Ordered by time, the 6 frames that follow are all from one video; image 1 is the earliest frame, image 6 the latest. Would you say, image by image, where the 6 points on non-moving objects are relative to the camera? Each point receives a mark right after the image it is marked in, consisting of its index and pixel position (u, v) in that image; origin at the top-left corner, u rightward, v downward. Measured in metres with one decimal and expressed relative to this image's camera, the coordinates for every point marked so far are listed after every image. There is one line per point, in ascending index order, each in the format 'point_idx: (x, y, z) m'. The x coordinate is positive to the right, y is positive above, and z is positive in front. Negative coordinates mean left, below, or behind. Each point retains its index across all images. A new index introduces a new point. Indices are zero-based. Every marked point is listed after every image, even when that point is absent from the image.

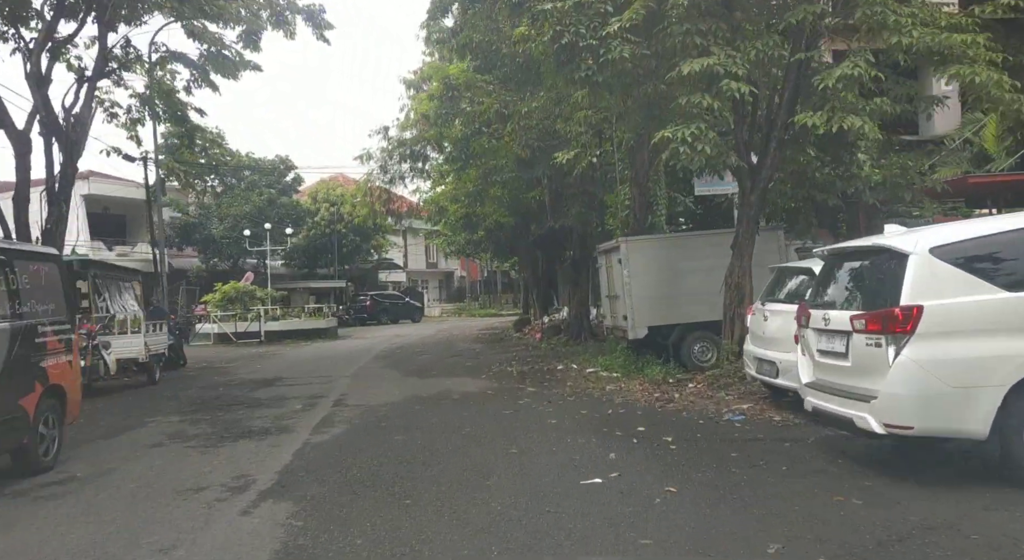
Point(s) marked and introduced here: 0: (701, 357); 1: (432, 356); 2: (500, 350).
0: (+3.2, -1.3, +10.8) m
1: (-2.0, -2.0, +16.7) m
2: (-0.4, -1.9, +17.8) m
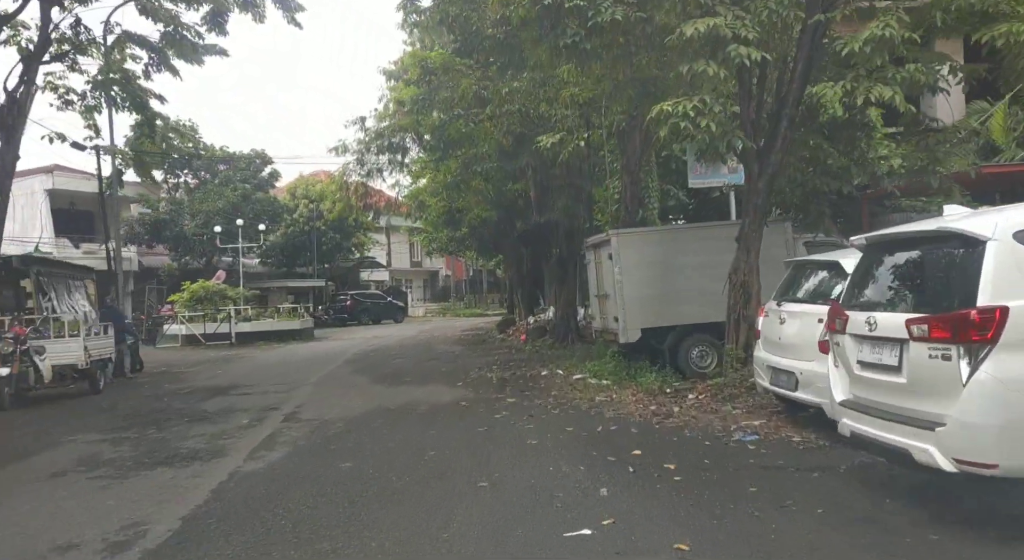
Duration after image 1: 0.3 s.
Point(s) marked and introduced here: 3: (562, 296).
0: (+2.9, -1.3, +9.8) m
1: (-2.4, -1.9, +15.6) m
2: (-0.8, -1.9, +16.7) m
3: (+1.4, -0.4, +17.5) m
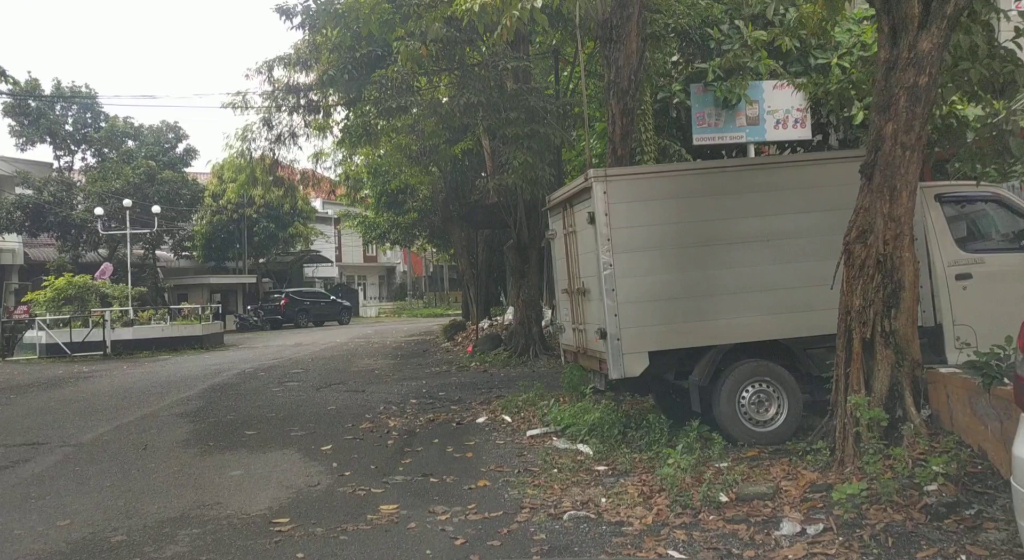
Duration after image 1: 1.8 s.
0: (+2.0, -1.1, +5.4) m
1: (-3.5, -1.8, +10.9) m
2: (-1.9, -1.7, +12.1) m
3: (+0.2, -0.3, +13.0) m
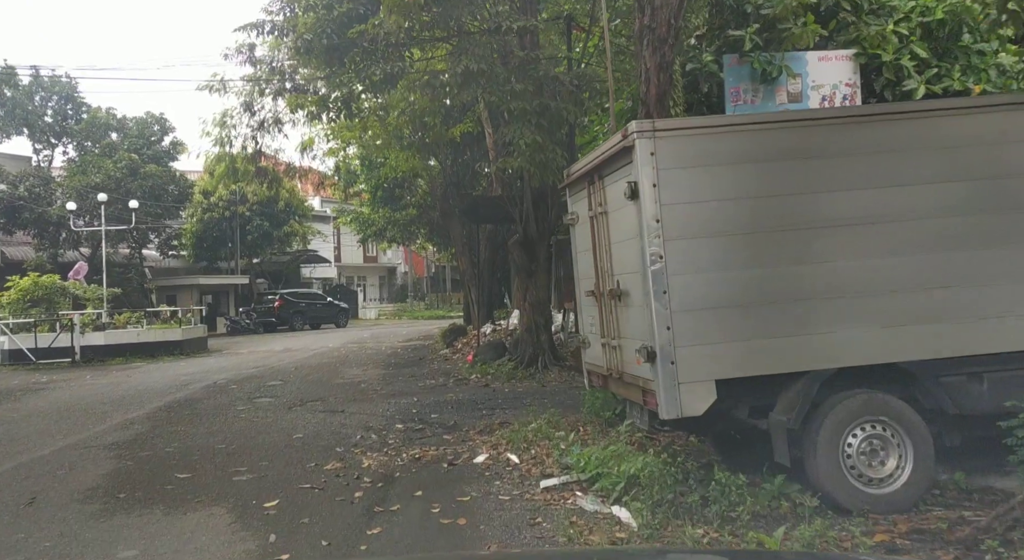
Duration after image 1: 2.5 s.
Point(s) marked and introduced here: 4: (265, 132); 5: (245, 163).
0: (+2.1, -1.1, +3.7) m
1: (-3.4, -1.8, +9.3) m
2: (-1.8, -1.7, +10.5) m
3: (+0.3, -0.3, +11.4) m
4: (-6.1, +3.7, +15.8) m
5: (-6.7, +3.0, +16.2) m
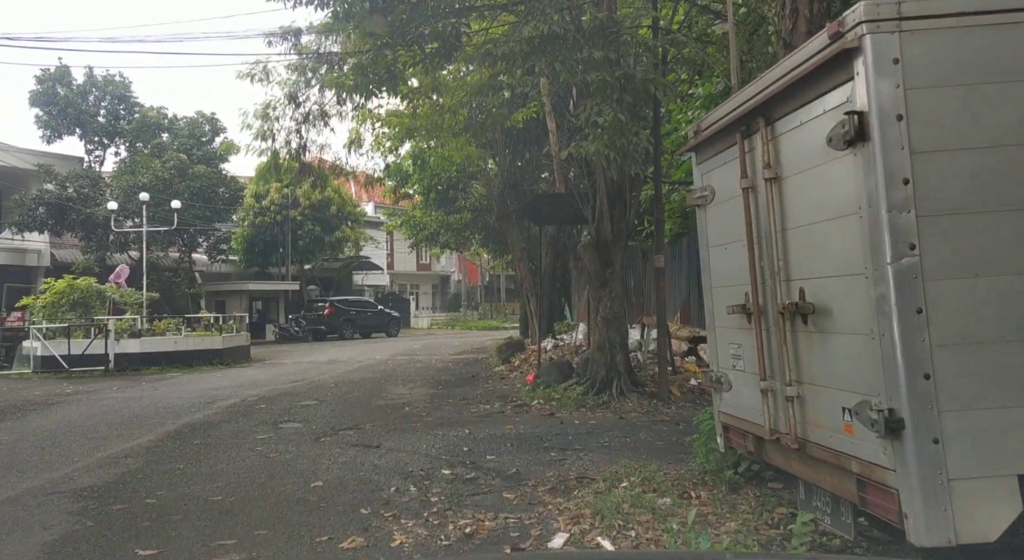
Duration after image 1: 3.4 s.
0: (+2.5, -1.2, +1.9) m
1: (-2.5, -1.8, +7.9) m
2: (-0.9, -1.8, +8.9) m
3: (+1.4, -0.4, +9.6) m
4: (-4.7, +3.5, +14.6) m
5: (-5.2, +2.8, +15.1) m
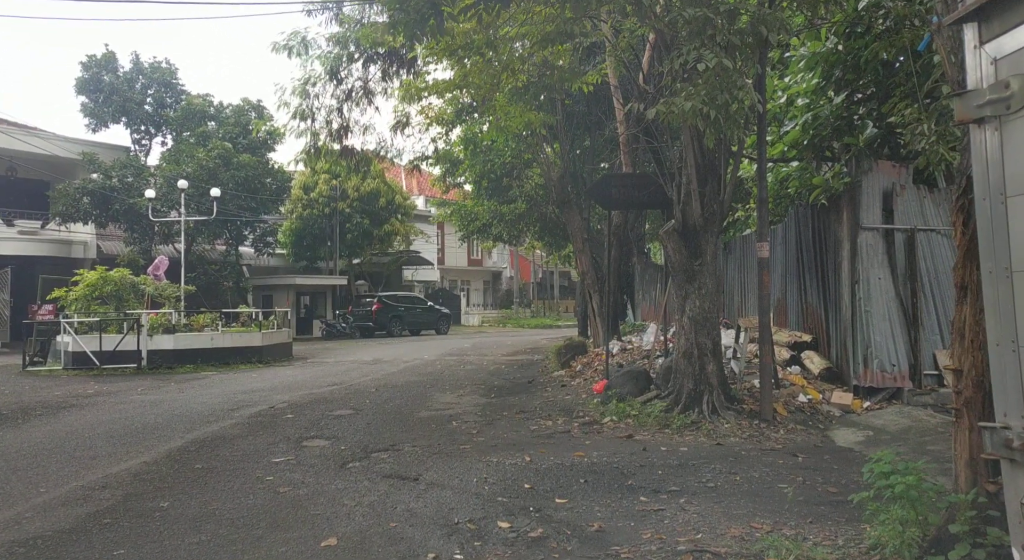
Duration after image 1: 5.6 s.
0: (+2.7, -1.1, +0.1) m
1: (-1.8, -1.7, +6.5) m
2: (-0.1, -1.7, +7.4) m
3: (+2.2, -0.3, +7.9) m
4: (-3.4, +3.7, +13.4) m
5: (-3.9, +3.0, +13.9) m
